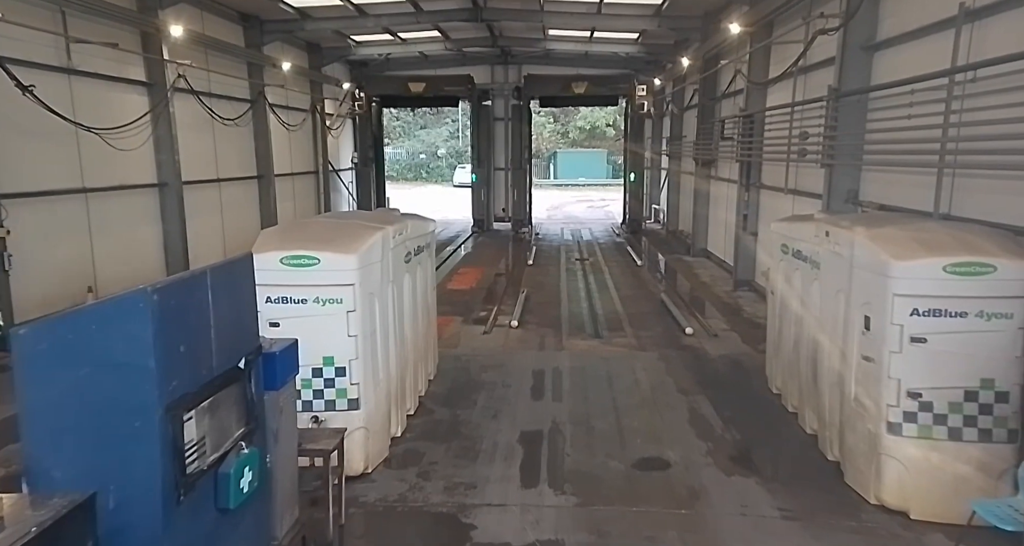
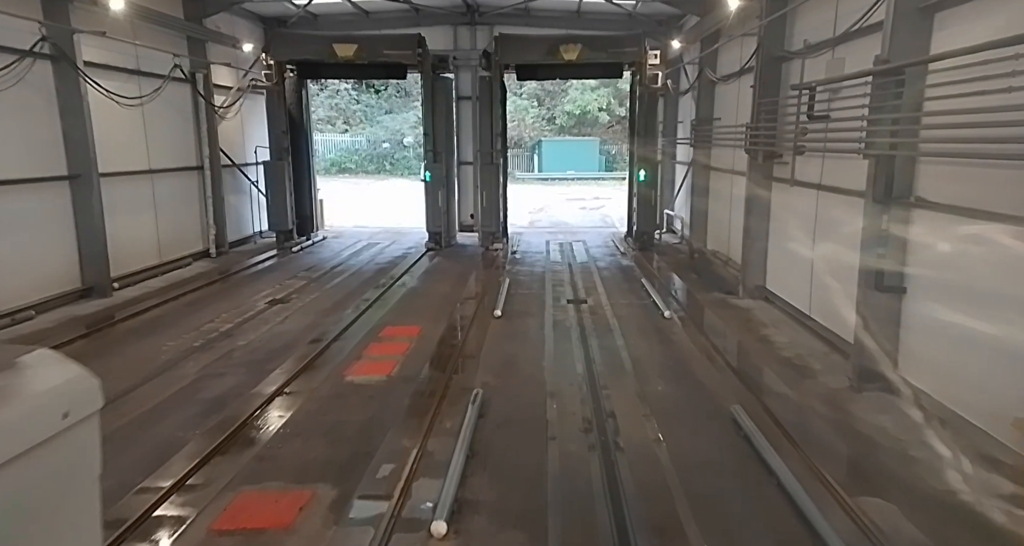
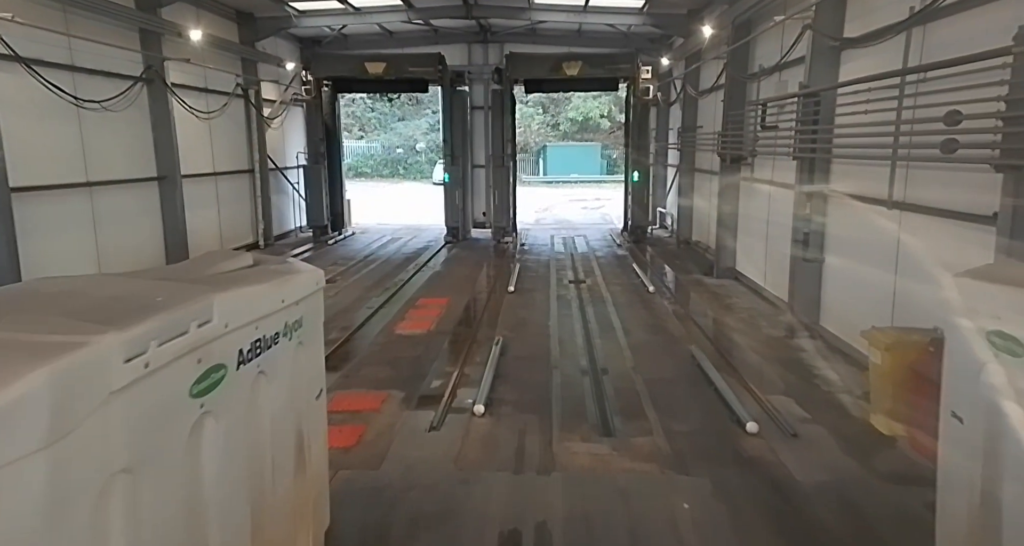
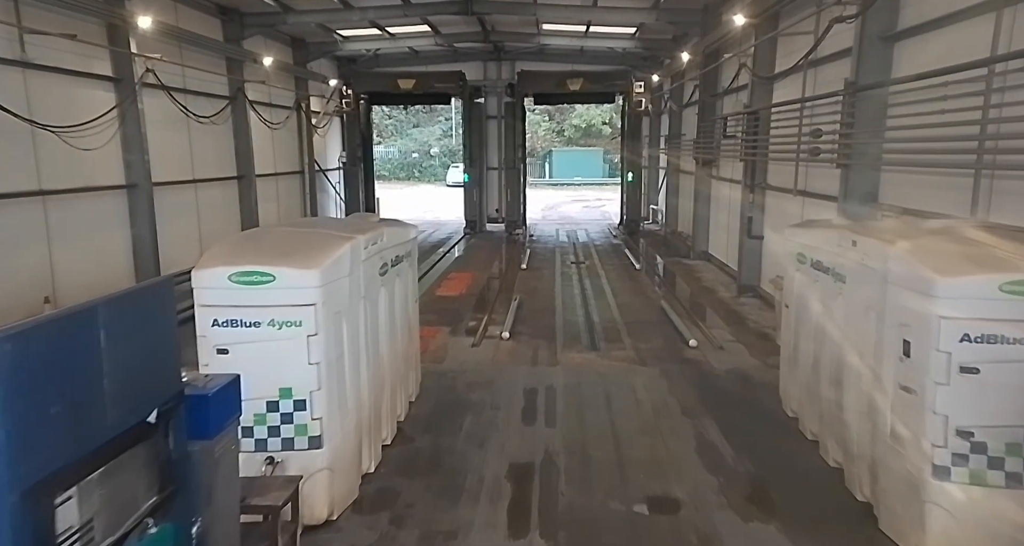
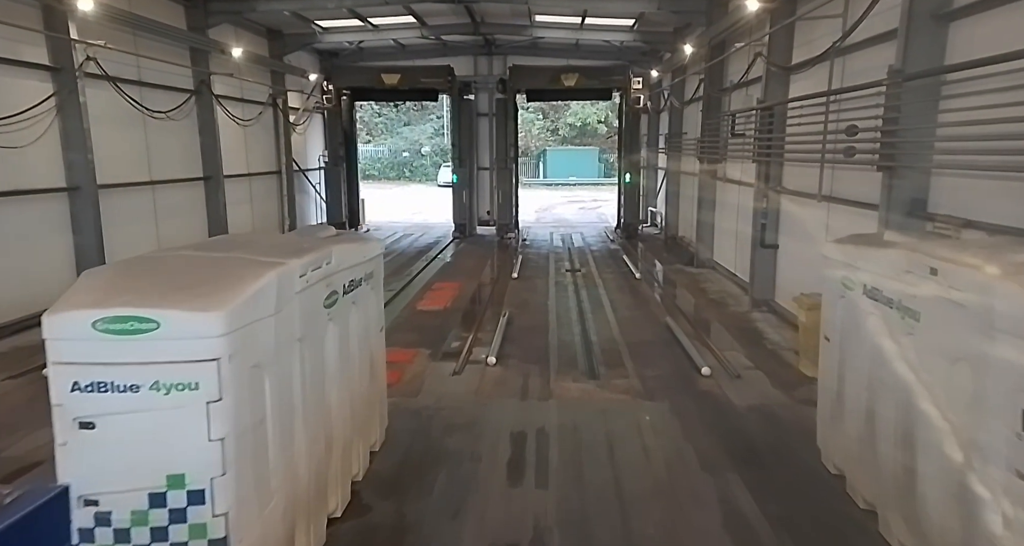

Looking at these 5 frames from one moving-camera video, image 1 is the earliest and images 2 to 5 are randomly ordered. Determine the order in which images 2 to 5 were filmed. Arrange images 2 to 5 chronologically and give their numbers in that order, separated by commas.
4, 5, 3, 2
